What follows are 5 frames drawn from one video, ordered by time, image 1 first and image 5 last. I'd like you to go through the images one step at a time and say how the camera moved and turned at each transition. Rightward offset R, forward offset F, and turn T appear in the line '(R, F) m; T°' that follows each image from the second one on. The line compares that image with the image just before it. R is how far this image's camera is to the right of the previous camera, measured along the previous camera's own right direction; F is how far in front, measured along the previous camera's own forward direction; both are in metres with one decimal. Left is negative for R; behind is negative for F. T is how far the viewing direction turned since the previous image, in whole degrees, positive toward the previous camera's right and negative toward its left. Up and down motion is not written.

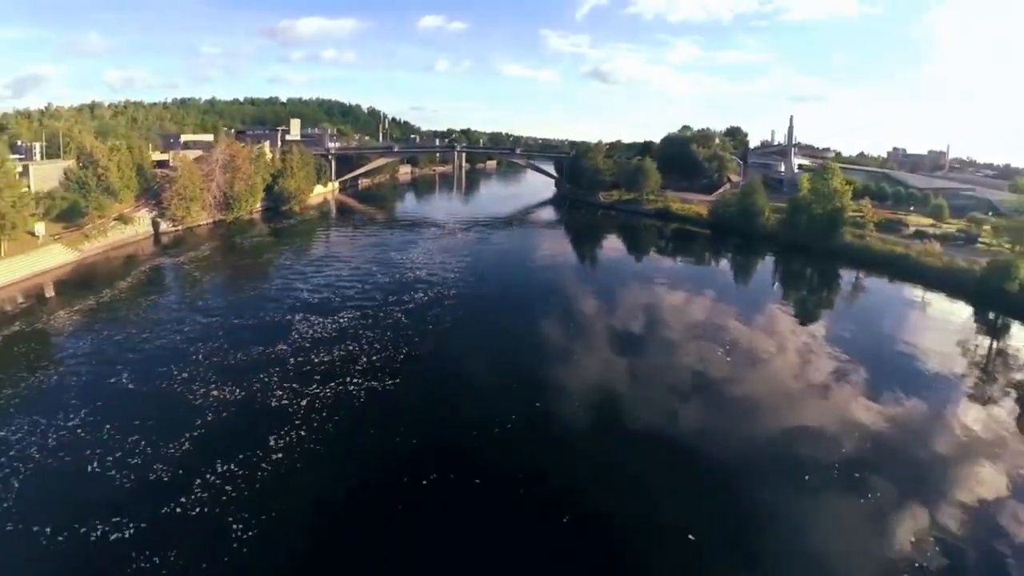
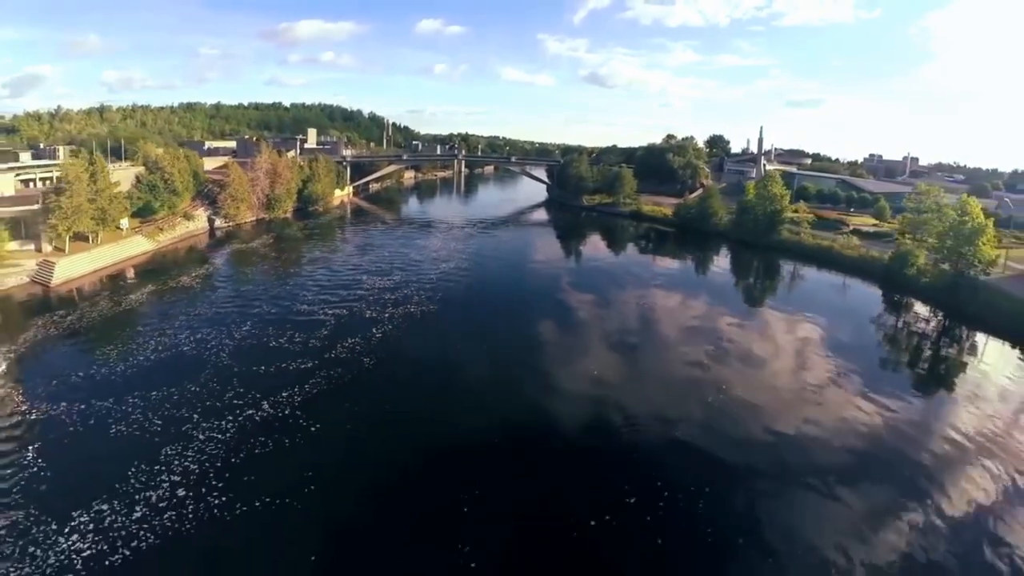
(+0.1, -4.3) m; 0°
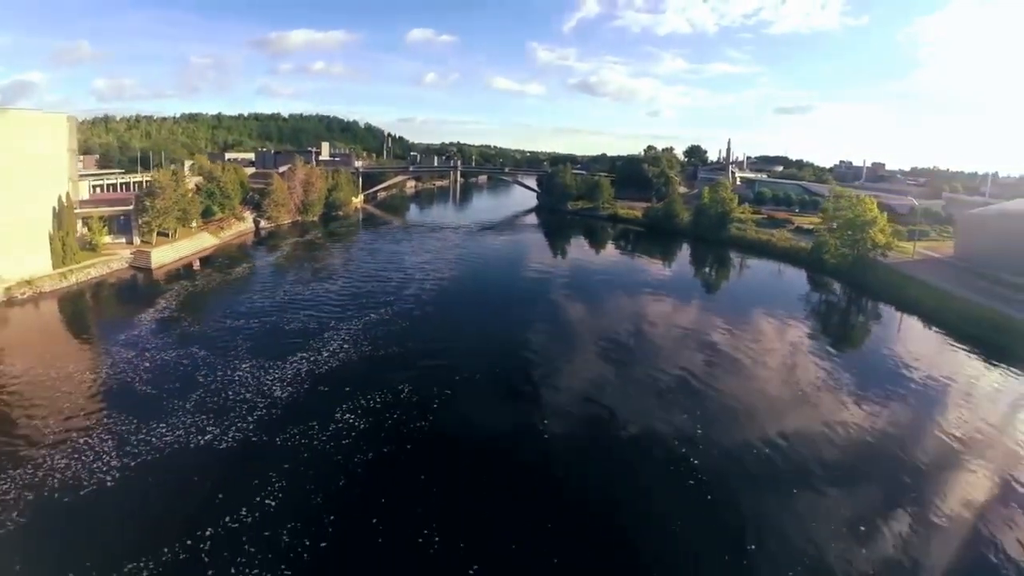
(-0.2, -5.3) m; +1°
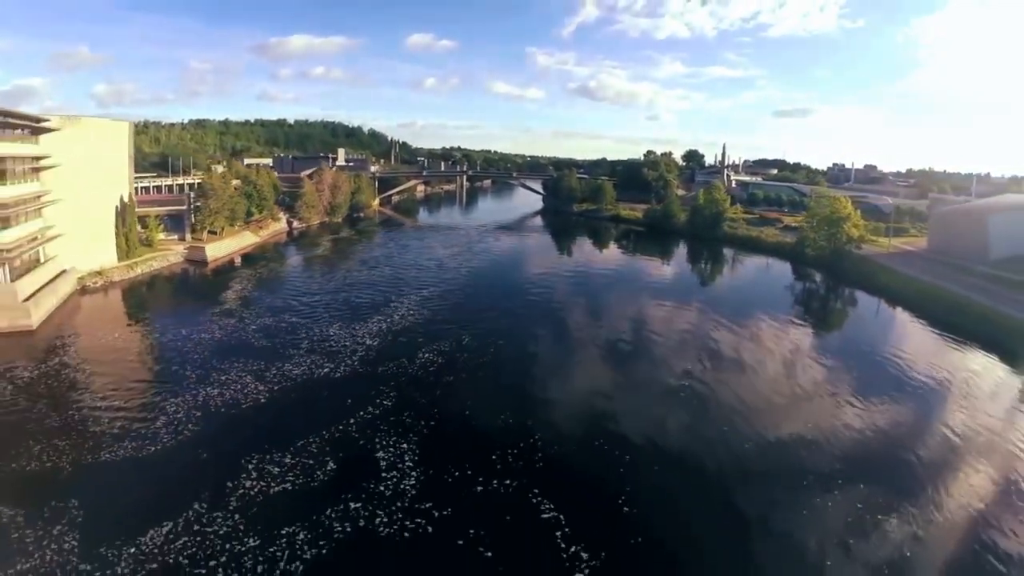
(-0.7, -2.9) m; 0°
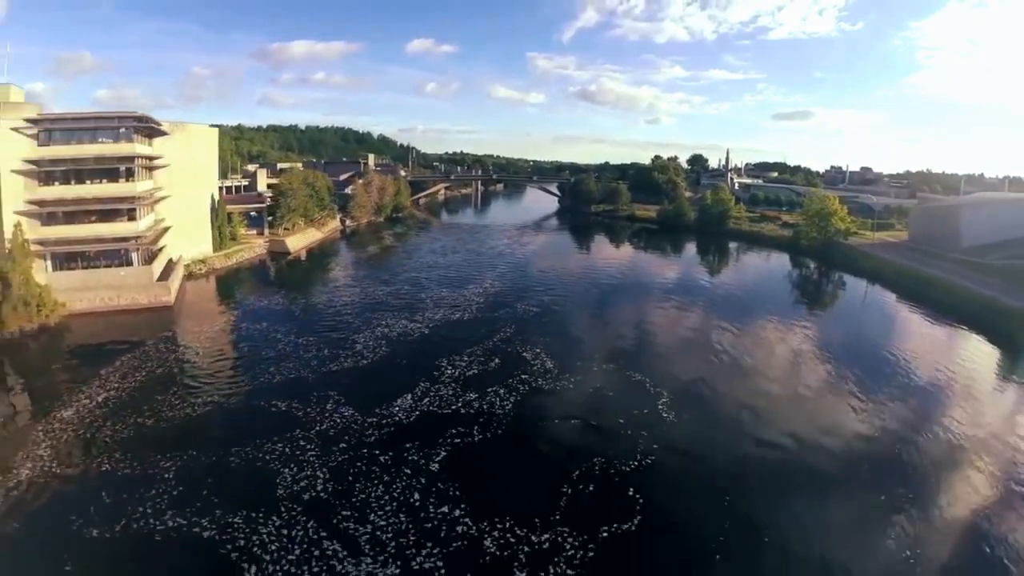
(-1.9, -4.6) m; 0°
